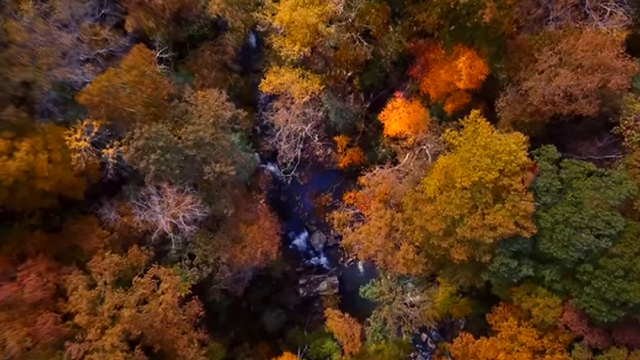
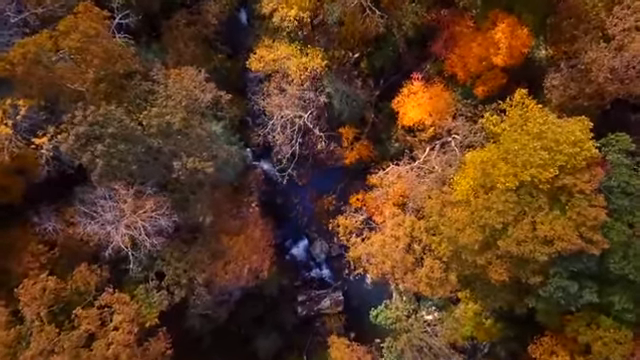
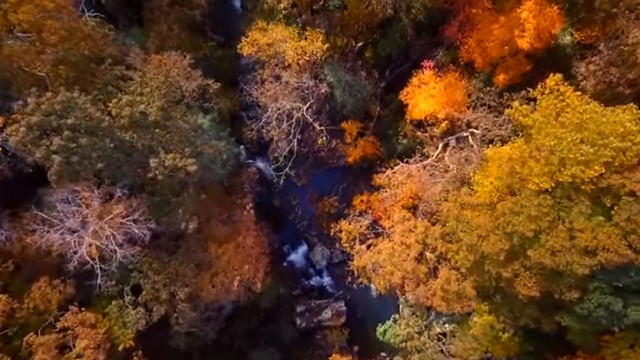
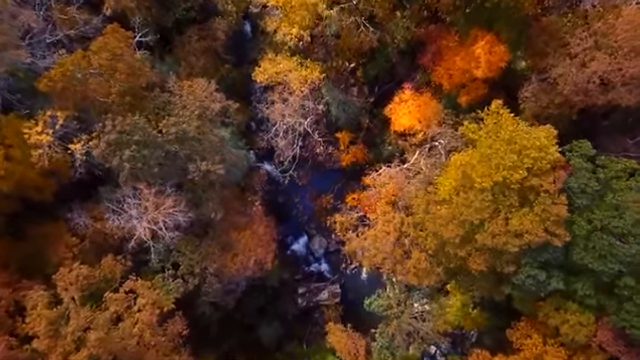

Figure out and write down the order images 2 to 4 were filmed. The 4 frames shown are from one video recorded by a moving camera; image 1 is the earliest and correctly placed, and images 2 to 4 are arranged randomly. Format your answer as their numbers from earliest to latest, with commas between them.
4, 2, 3
